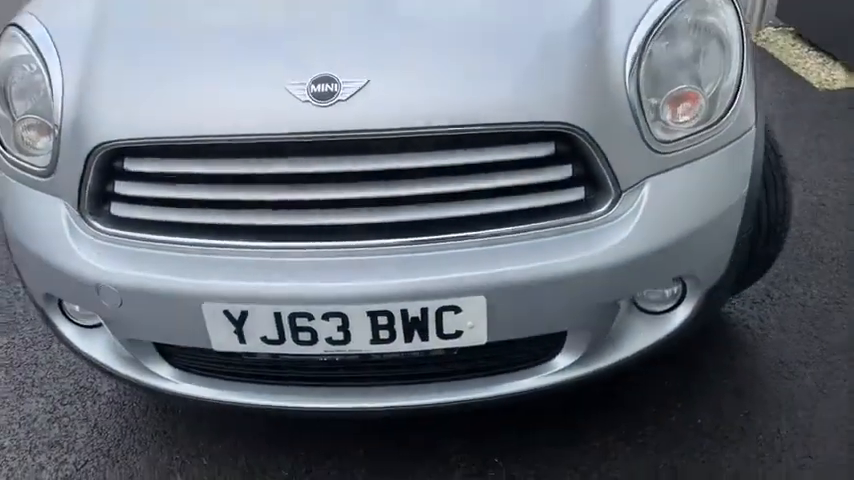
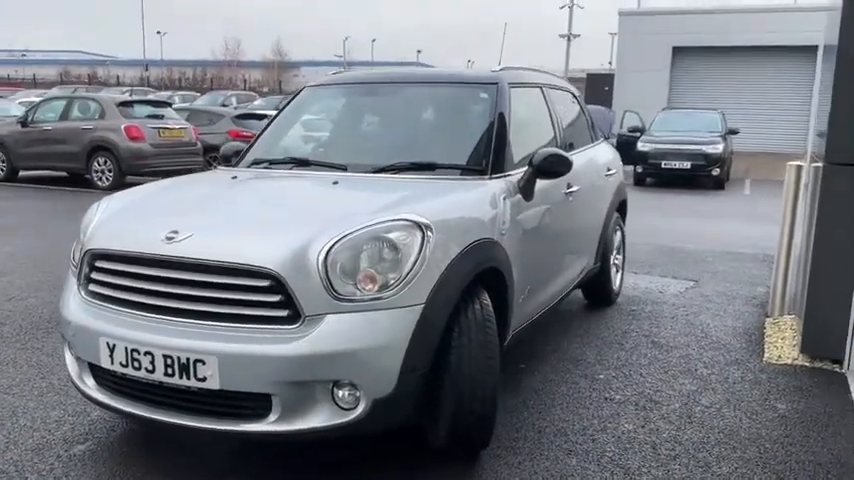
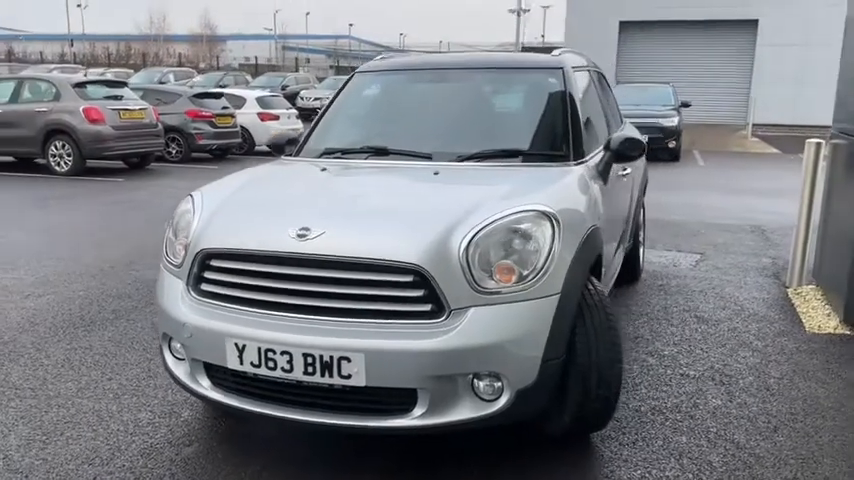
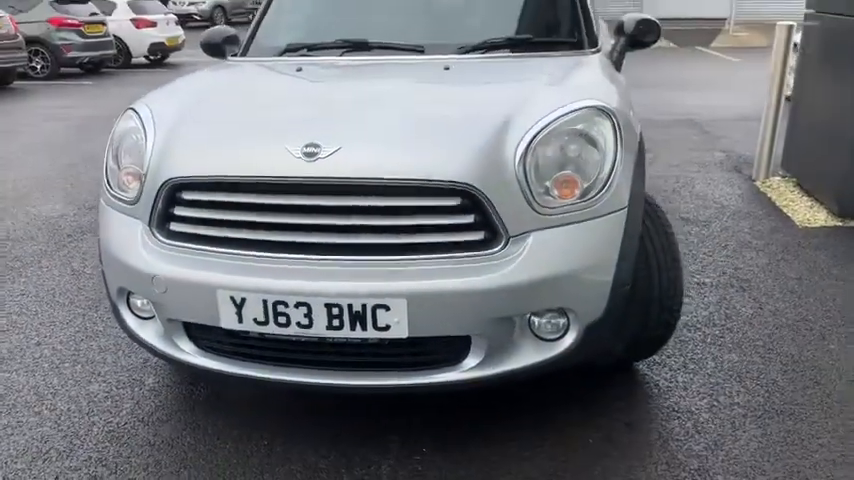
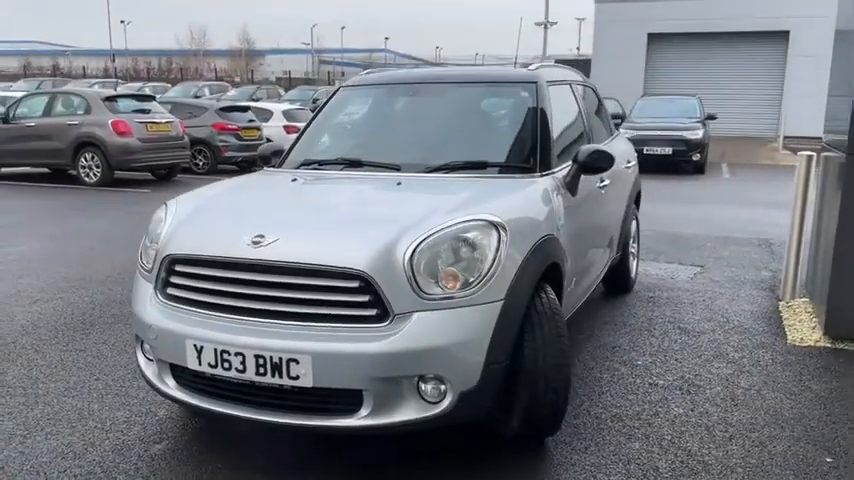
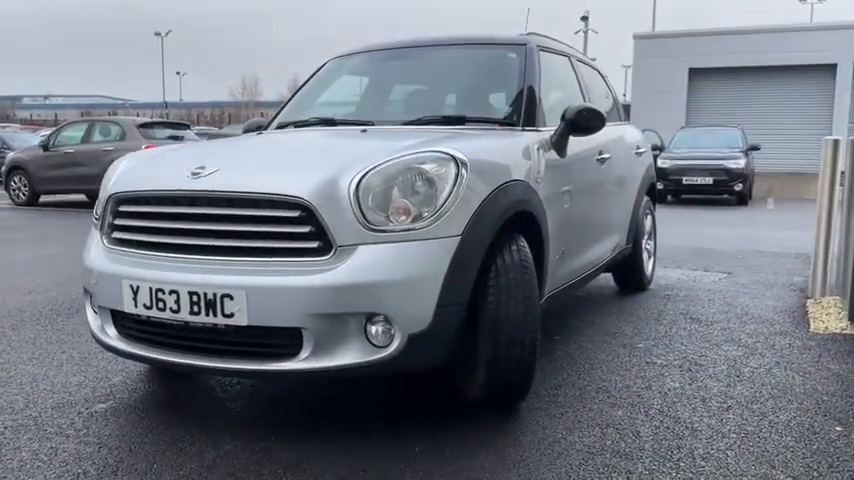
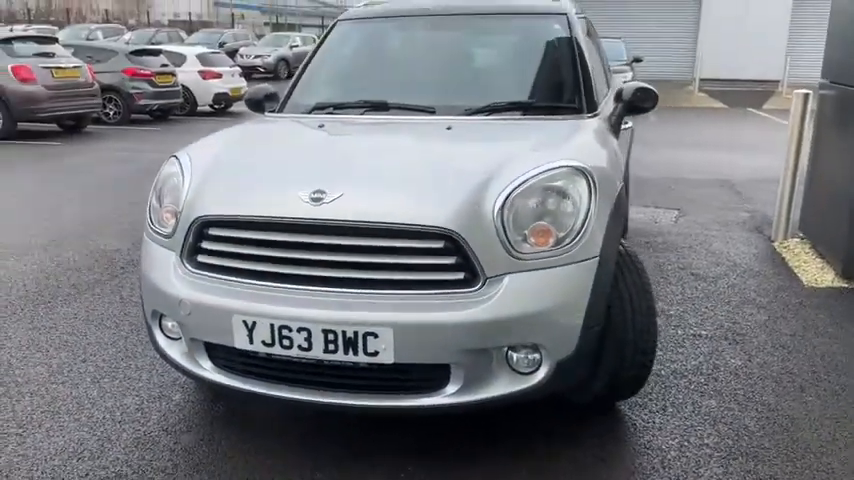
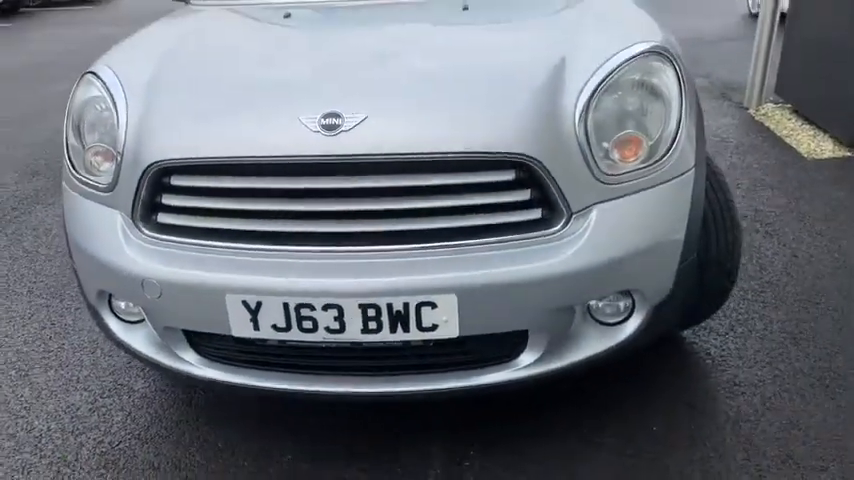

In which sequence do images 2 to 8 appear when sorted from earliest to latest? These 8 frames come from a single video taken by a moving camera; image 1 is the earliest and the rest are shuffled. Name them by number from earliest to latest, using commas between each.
8, 4, 7, 3, 5, 2, 6
